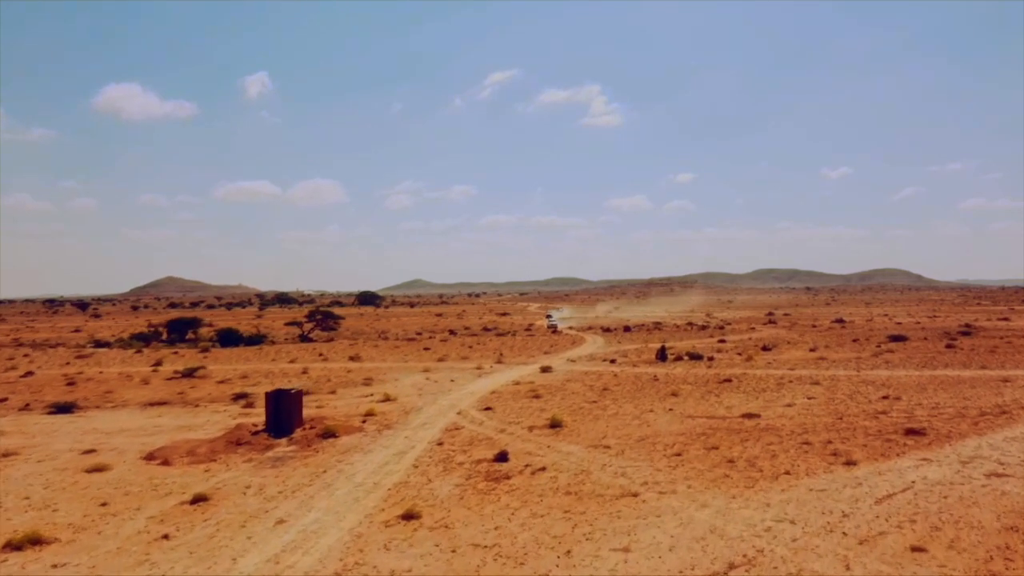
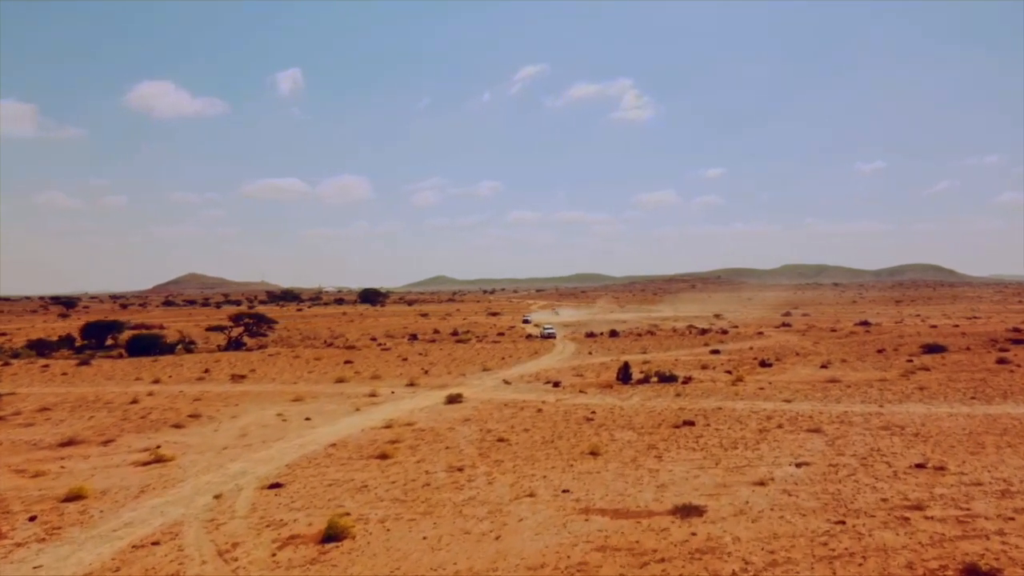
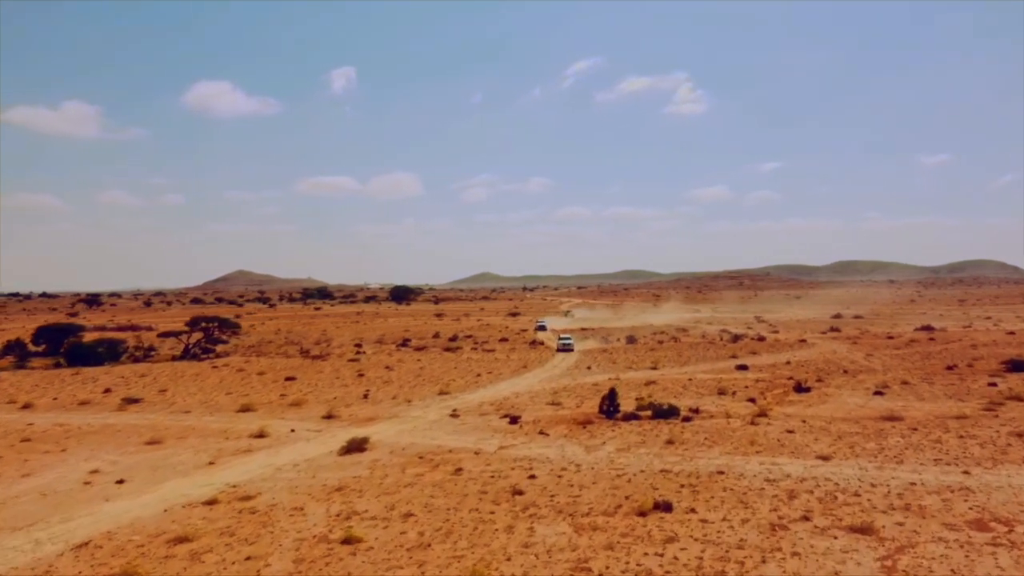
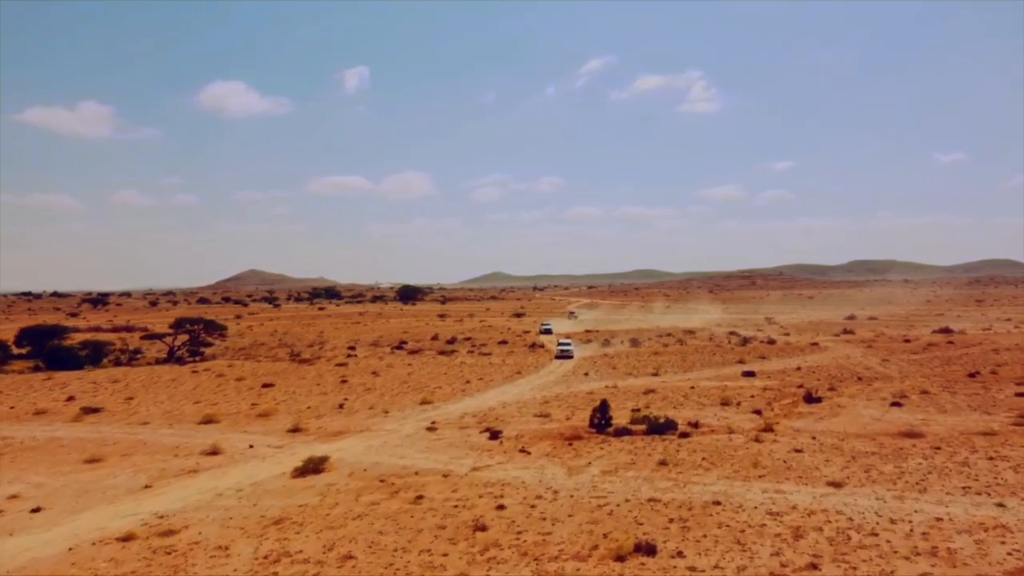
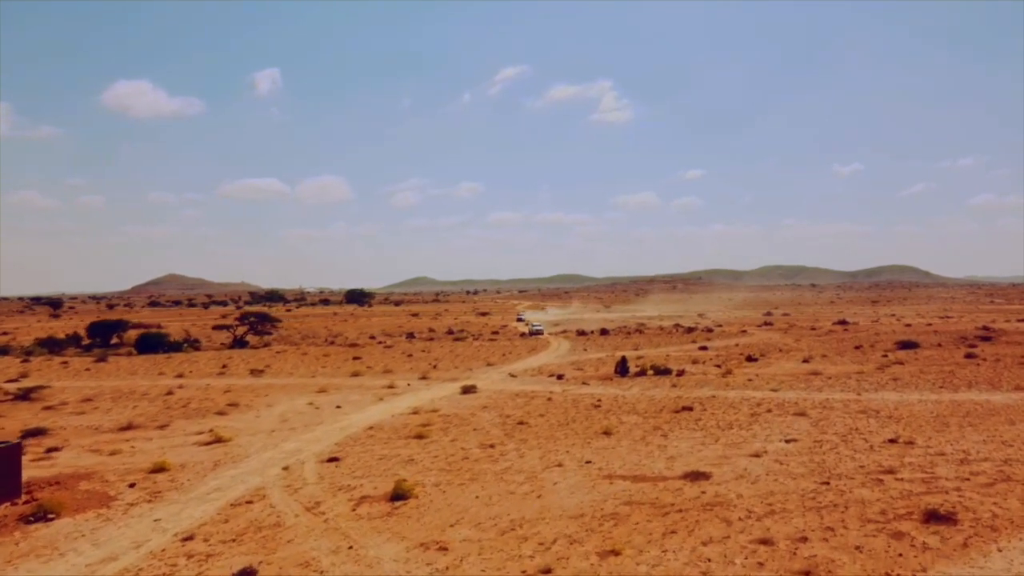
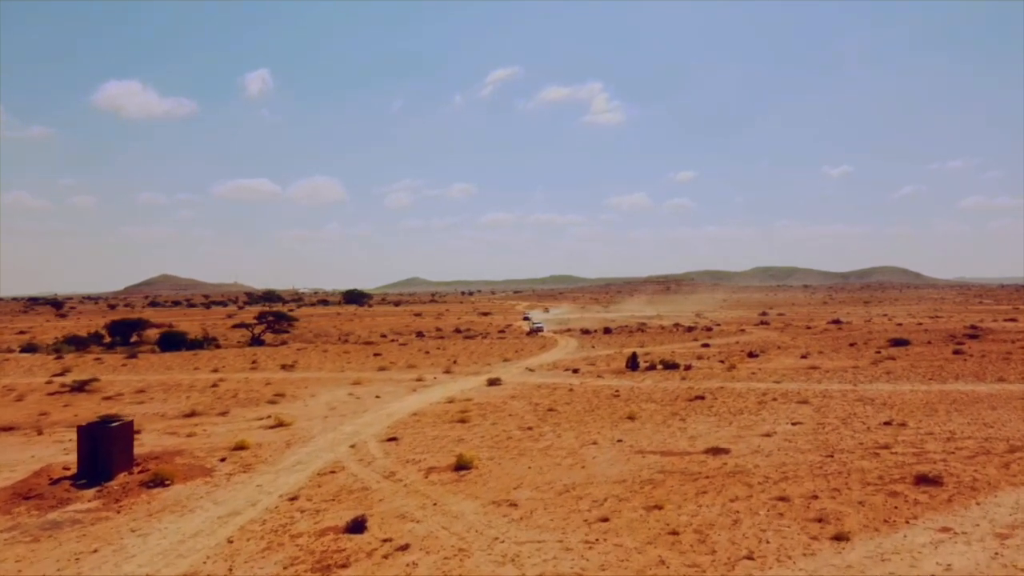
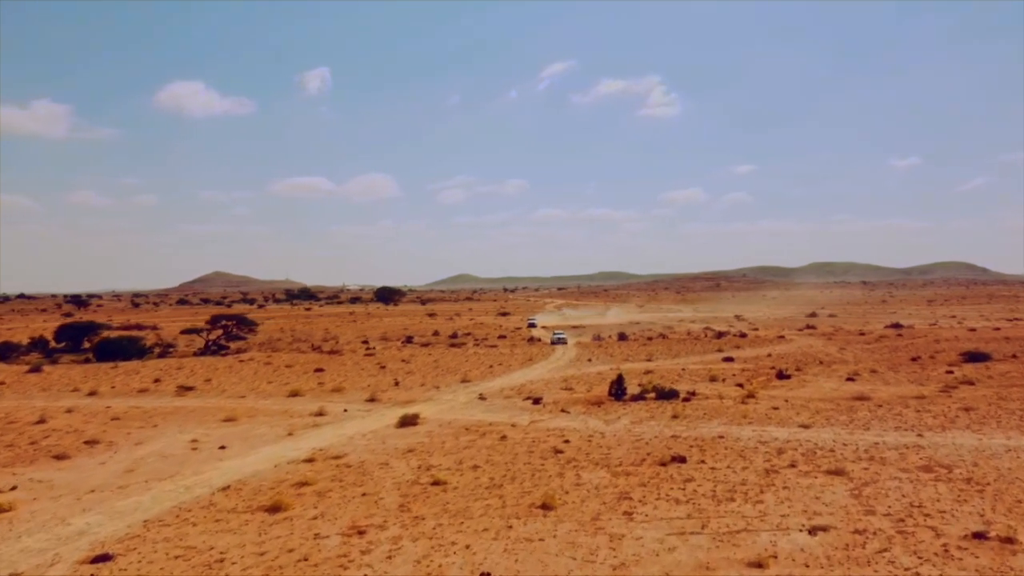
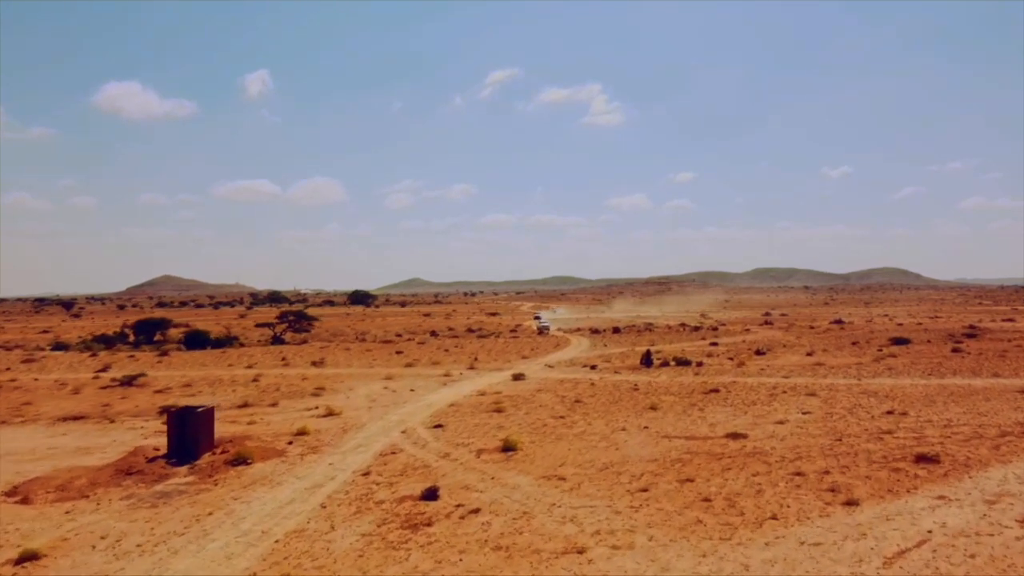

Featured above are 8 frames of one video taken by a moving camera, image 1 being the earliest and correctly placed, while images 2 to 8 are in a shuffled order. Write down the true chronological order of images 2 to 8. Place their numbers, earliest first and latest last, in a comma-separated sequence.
8, 6, 5, 2, 7, 3, 4
